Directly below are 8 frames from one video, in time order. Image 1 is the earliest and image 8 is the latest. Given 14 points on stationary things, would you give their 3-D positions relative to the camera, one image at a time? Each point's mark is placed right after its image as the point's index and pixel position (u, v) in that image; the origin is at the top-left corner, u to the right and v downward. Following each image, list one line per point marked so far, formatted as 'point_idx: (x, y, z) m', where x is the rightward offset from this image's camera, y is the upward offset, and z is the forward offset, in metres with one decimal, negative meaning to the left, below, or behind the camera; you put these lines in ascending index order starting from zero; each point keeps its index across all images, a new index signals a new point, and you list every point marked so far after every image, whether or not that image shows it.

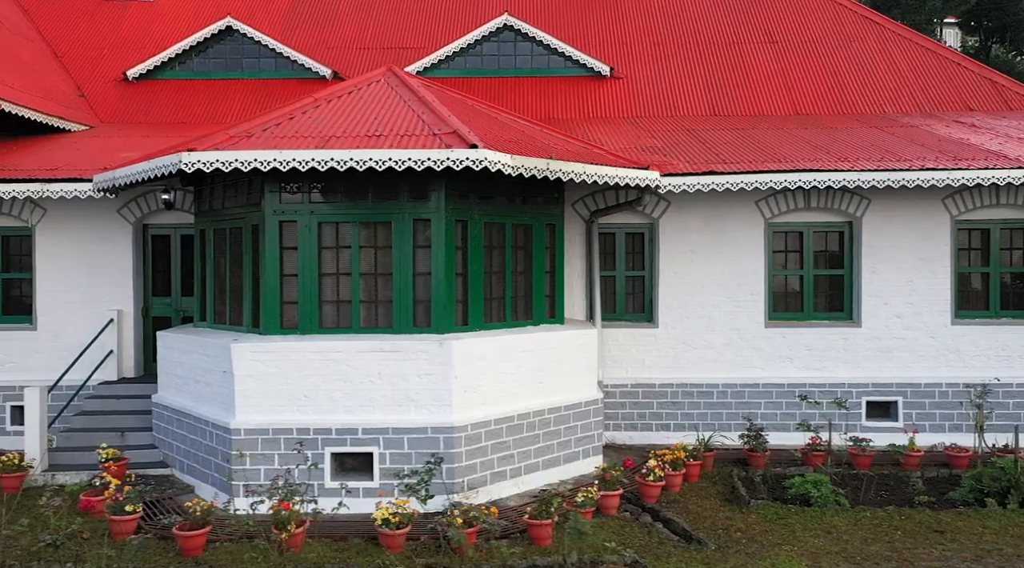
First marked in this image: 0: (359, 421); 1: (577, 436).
0: (-1.6, -1.4, +9.1) m
1: (+0.8, -1.8, +10.7) m
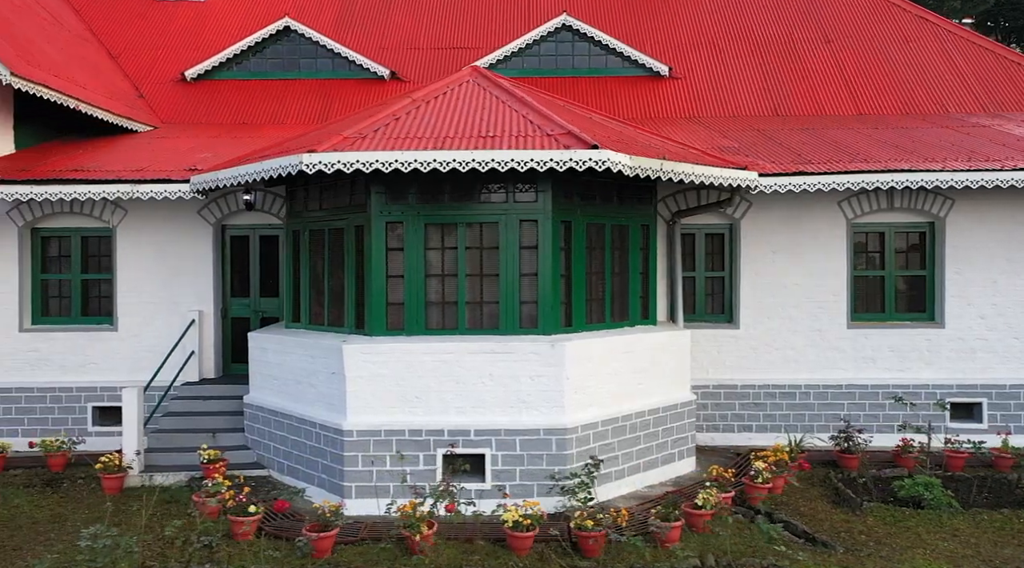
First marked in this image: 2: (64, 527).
0: (-0.4, -1.4, +9.1) m
1: (+1.9, -1.8, +10.7) m
2: (-4.4, -2.4, +8.8) m
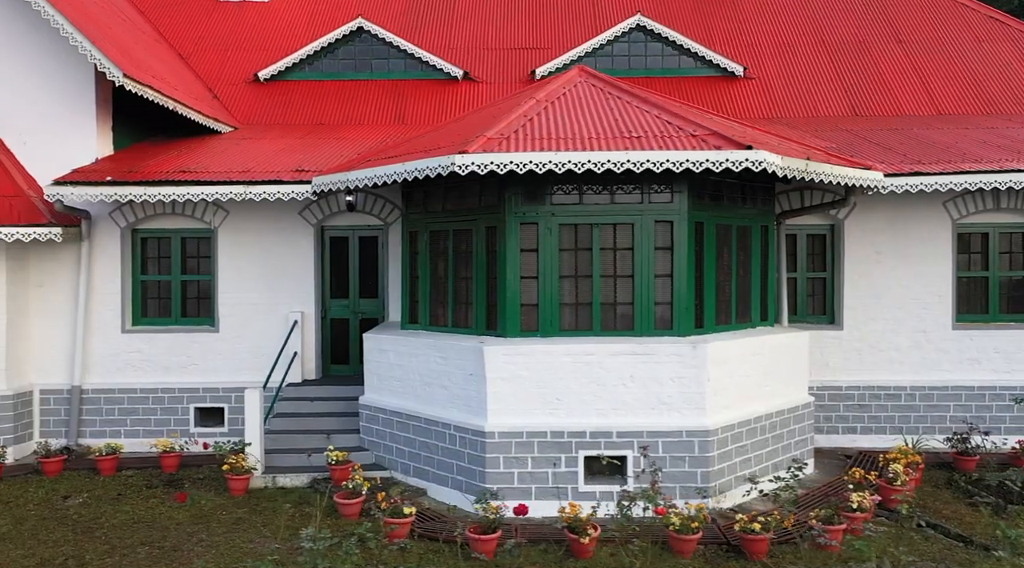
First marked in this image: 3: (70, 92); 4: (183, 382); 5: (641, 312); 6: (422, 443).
0: (+1.0, -1.4, +9.0) m
1: (+3.4, -1.8, +10.6) m
2: (-2.9, -2.4, +8.8) m
3: (-6.3, +2.8, +12.9) m
4: (-4.8, -1.4, +12.9) m
5: (+1.4, -0.3, +9.6) m
6: (-1.0, -1.8, +10.0) m
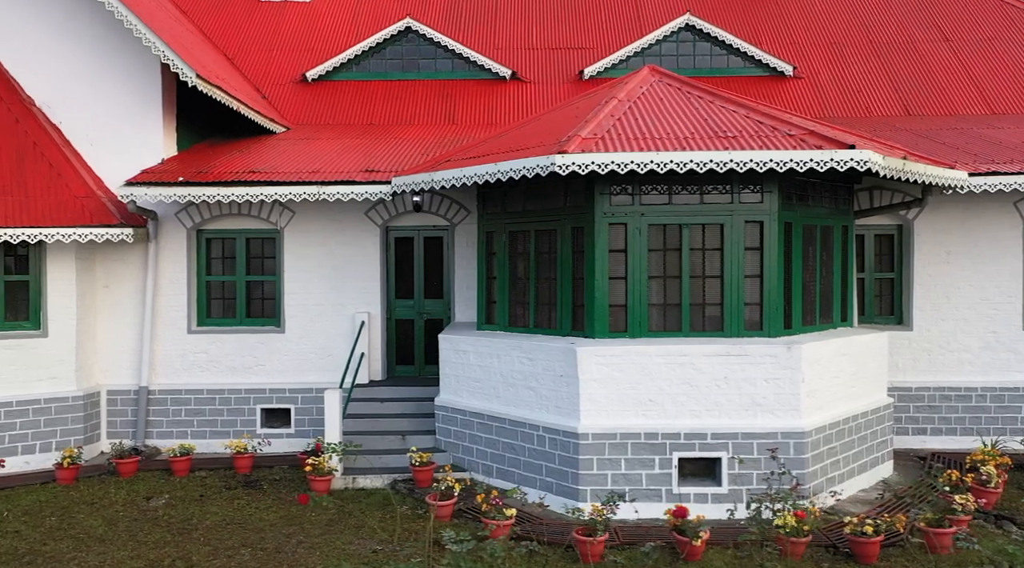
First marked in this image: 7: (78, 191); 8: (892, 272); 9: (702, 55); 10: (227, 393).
0: (+2.0, -1.4, +9.0) m
1: (+4.3, -1.8, +10.5) m
2: (-2.0, -2.4, +8.8) m
3: (-5.4, +2.8, +12.9) m
4: (-3.8, -1.4, +12.9) m
5: (+2.3, -0.3, +9.5) m
6: (-0.1, -1.8, +10.0) m
7: (-5.8, +1.3, +12.0) m
8: (+5.5, +0.2, +13.0) m
9: (+4.0, +4.8, +18.7) m
10: (-4.1, -1.6, +12.9) m
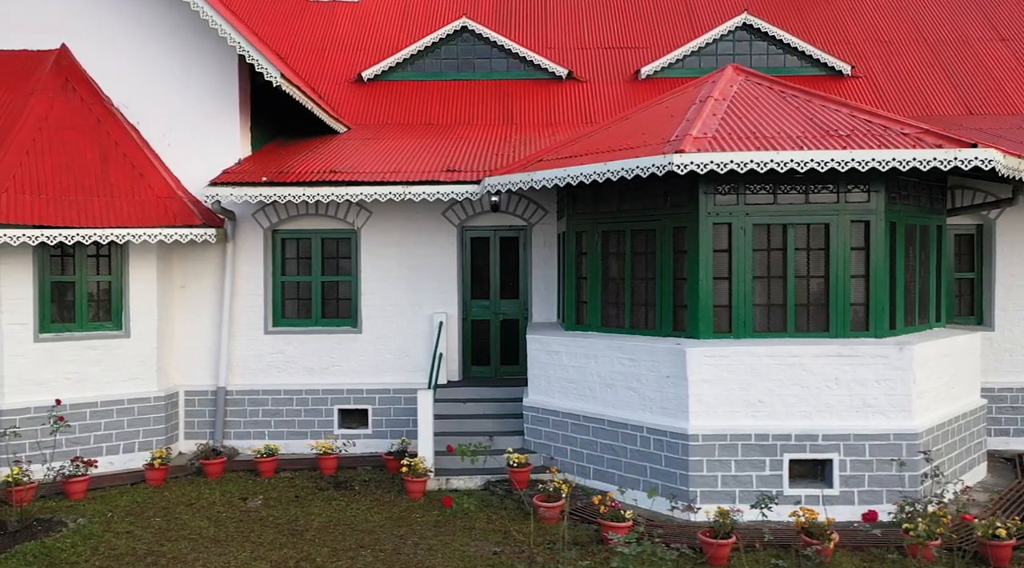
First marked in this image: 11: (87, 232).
0: (+3.0, -1.4, +8.9) m
1: (+5.4, -1.8, +10.5) m
2: (-0.9, -2.4, +8.7) m
3: (-4.3, +2.8, +12.8) m
4: (-2.7, -1.4, +12.9) m
5: (+3.4, -0.3, +9.4) m
6: (+1.0, -1.8, +9.9) m
7: (-4.7, +1.2, +12.0) m
8: (+6.6, +0.2, +12.9) m
9: (+5.1, +4.8, +18.6) m
10: (-3.0, -1.6, +12.8) m
11: (-5.2, +0.6, +11.1) m
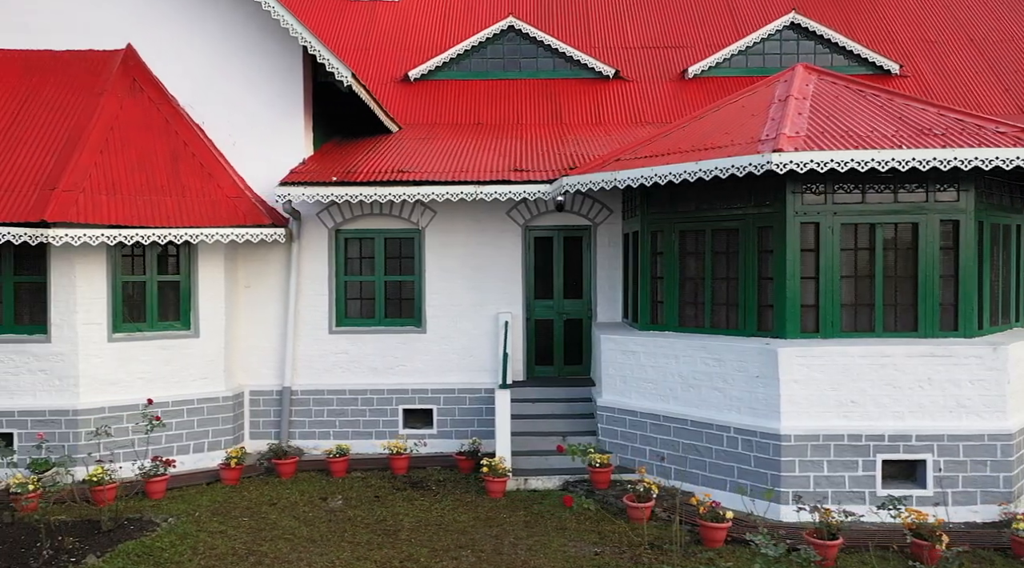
0: (+4.0, -1.4, +8.8) m
1: (+6.3, -1.8, +10.4) m
2: (0.0, -2.4, +8.7) m
3: (-3.3, +2.8, +12.8) m
4: (-1.7, -1.4, +12.9) m
5: (+4.3, -0.3, +9.4) m
6: (+1.9, -1.8, +9.9) m
7: (-3.8, +1.3, +12.0) m
8: (+7.6, +0.2, +12.8) m
9: (+6.1, +4.8, +18.6) m
10: (-2.1, -1.6, +12.8) m
11: (-4.3, +0.6, +11.1) m
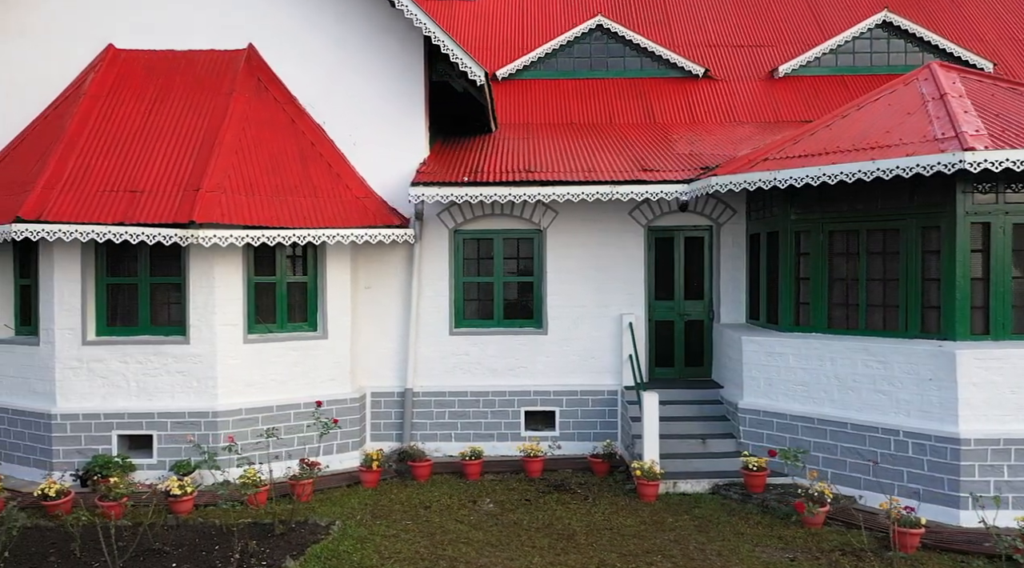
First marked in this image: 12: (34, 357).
0: (+5.6, -1.4, +8.7) m
1: (+8.0, -1.9, +10.2) m
2: (+1.7, -2.4, +8.6) m
3: (-1.6, +2.7, +12.8) m
4: (0.0, -1.4, +12.8) m
5: (+6.0, -0.3, +9.2) m
6: (+3.6, -1.8, +9.7) m
7: (-2.1, +1.2, +11.9) m
8: (+9.3, +0.2, +12.6) m
9: (+7.9, +4.8, +18.4) m
10: (-0.3, -1.6, +12.7) m
11: (-2.6, +0.6, +11.0) m
12: (-5.9, -0.9, +11.1) m
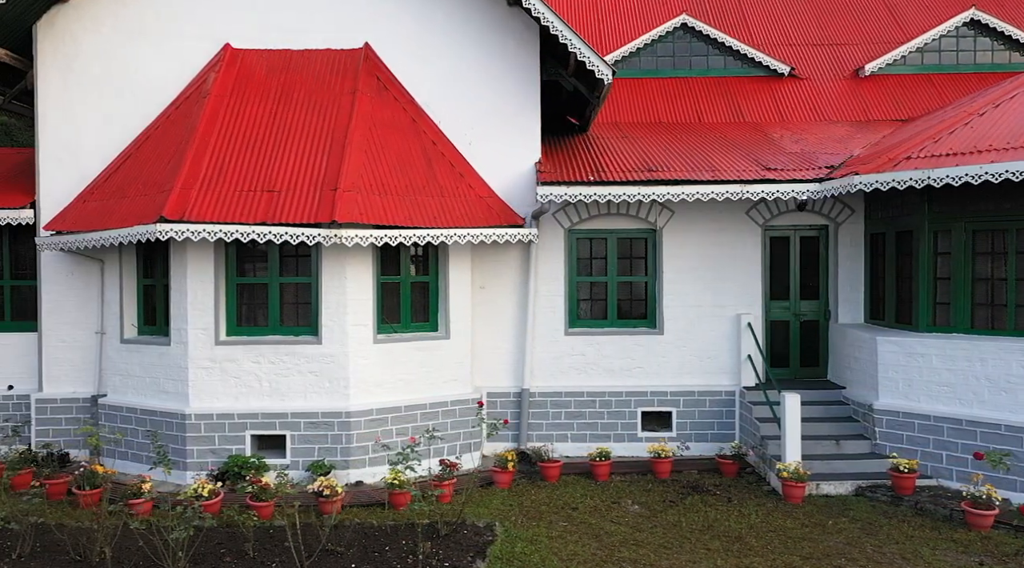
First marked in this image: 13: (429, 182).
0: (+7.2, -1.4, +8.5) m
1: (+9.7, -1.9, +10.0) m
2: (+3.3, -2.4, +8.5) m
3: (+0.1, +2.7, +12.7) m
4: (+1.6, -1.4, +12.7) m
5: (+7.6, -0.3, +9.1) m
6: (+5.3, -1.8, +9.6) m
7: (-0.4, +1.2, +11.9) m
8: (+11.0, +0.2, +12.4) m
9: (+9.6, +4.8, +18.2) m
10: (+1.3, -1.6, +12.7) m
11: (-1.0, +0.6, +11.0) m
12: (-4.3, -0.9, +11.1) m
13: (-1.1, +1.3, +11.5) m
